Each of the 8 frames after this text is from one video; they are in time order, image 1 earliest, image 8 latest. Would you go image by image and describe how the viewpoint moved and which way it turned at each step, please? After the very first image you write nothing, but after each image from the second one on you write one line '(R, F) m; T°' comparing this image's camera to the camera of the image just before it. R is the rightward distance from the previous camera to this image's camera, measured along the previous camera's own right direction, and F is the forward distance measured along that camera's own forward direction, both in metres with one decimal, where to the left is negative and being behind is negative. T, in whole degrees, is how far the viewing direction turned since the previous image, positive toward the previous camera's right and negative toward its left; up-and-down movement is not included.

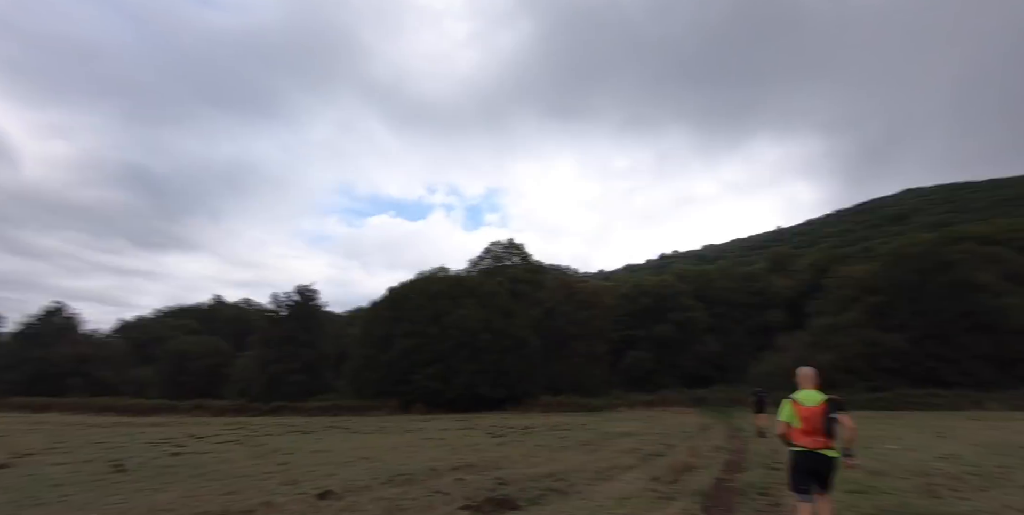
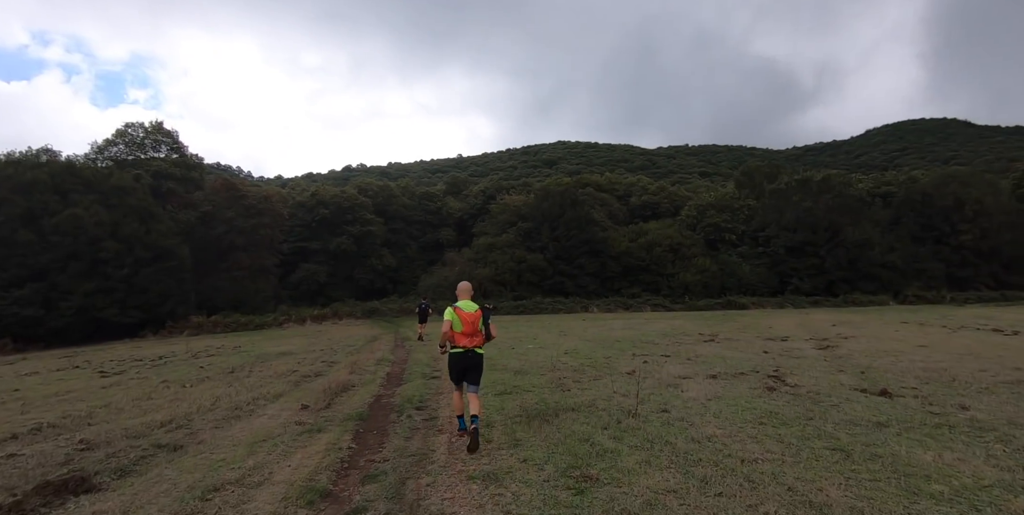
(-1.0, +1.3) m; +15°
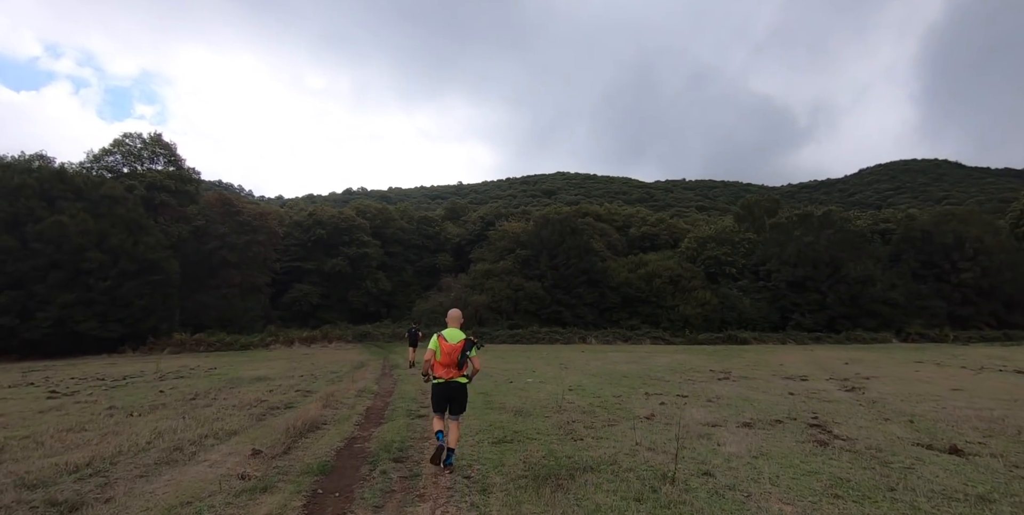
(-0.1, +1.1) m; 0°
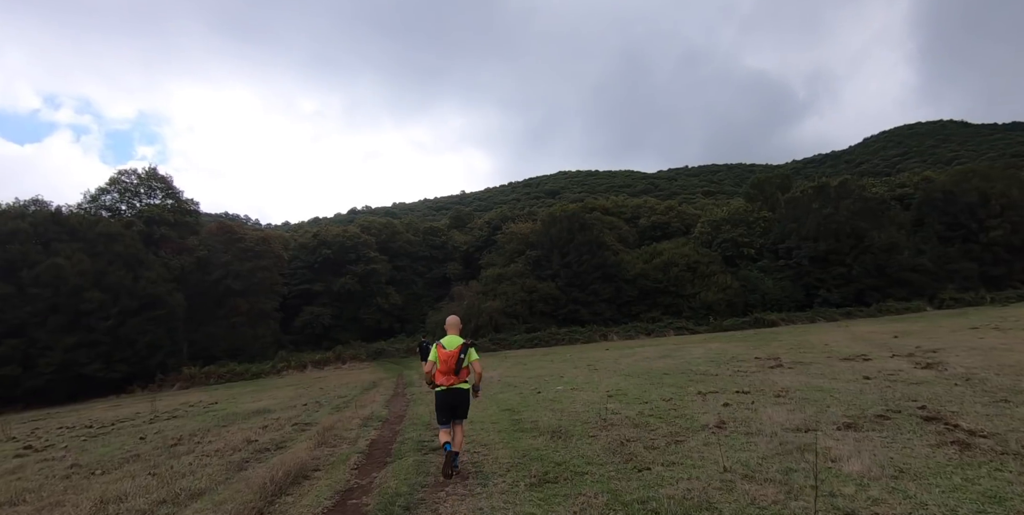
(-0.1, +1.4) m; -1°
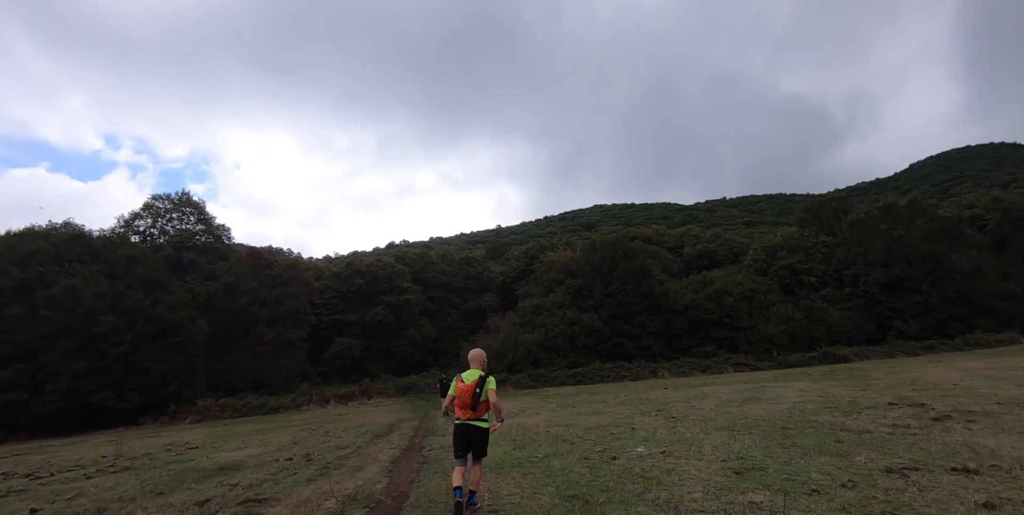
(-0.3, +3.1) m; -4°
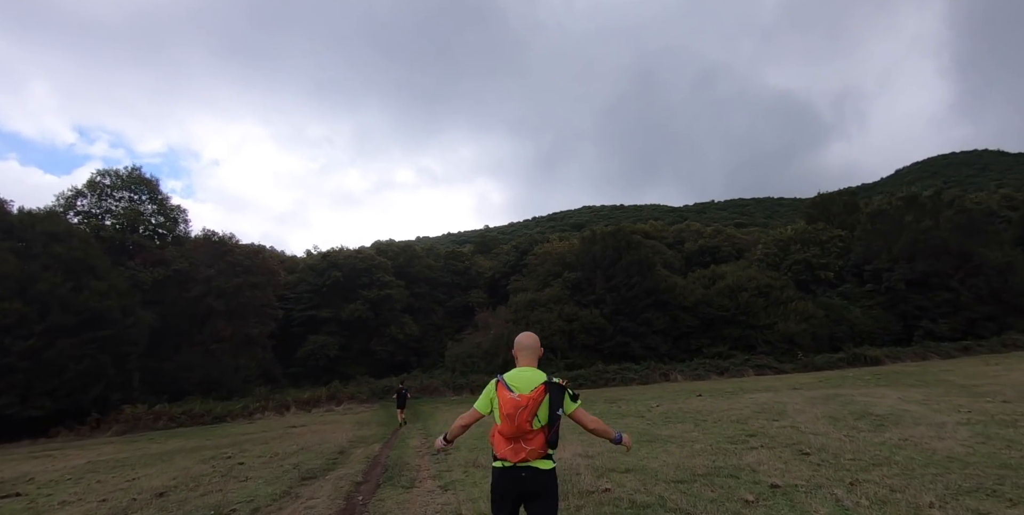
(-0.4, +4.7) m; +1°
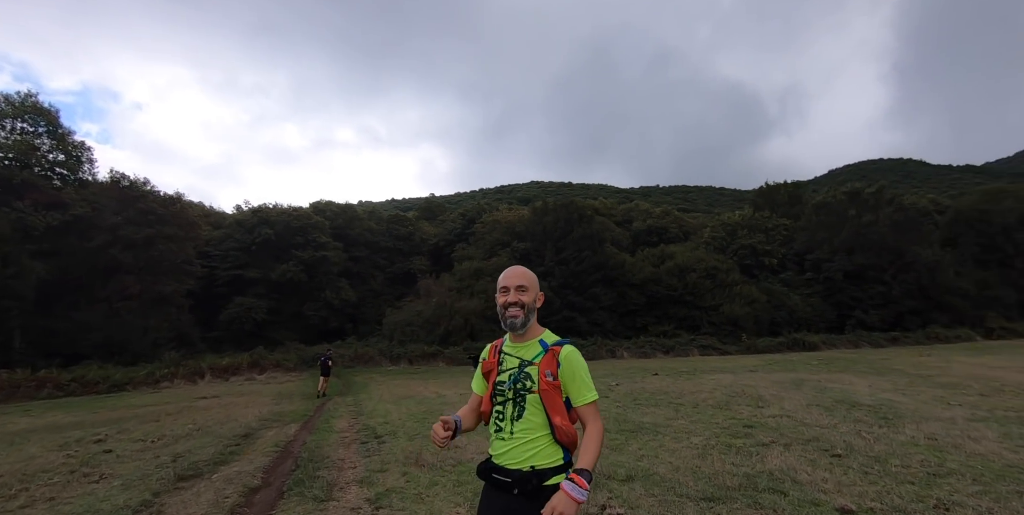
(-0.2, +1.8) m; +6°
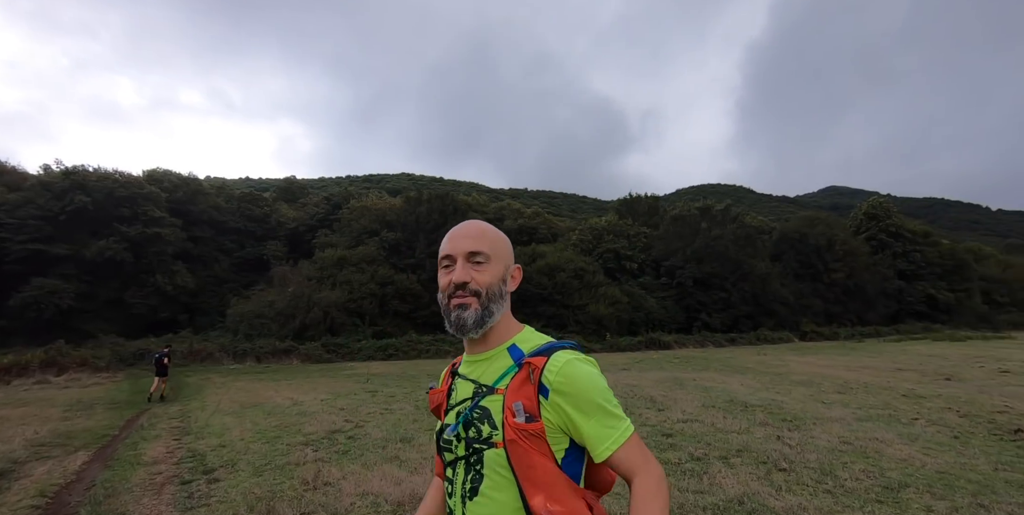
(-0.4, +1.4) m; +15°
